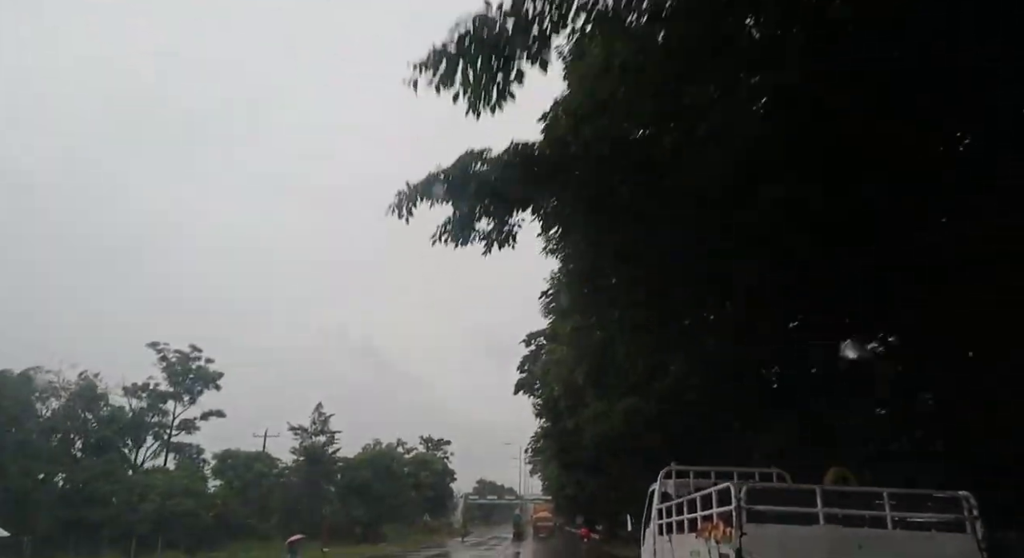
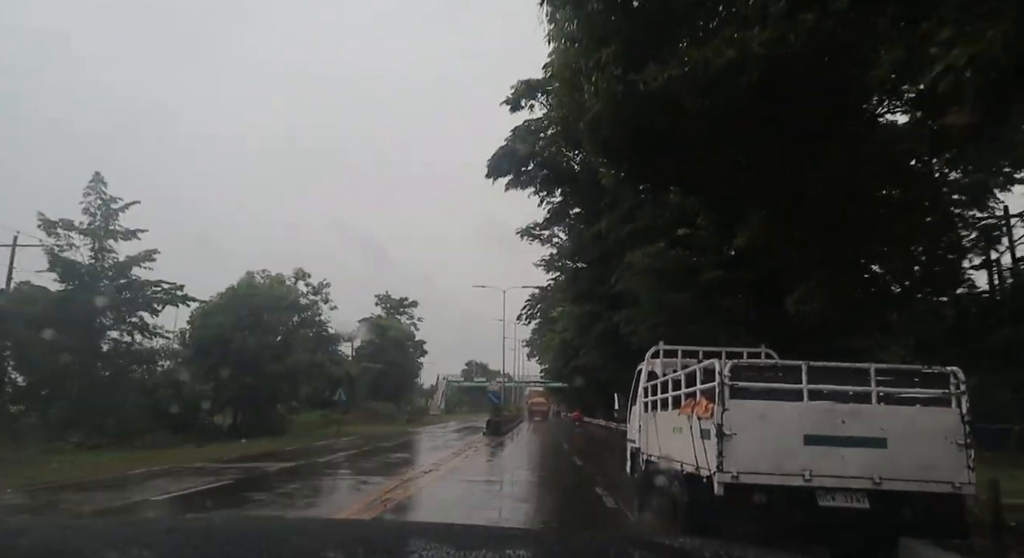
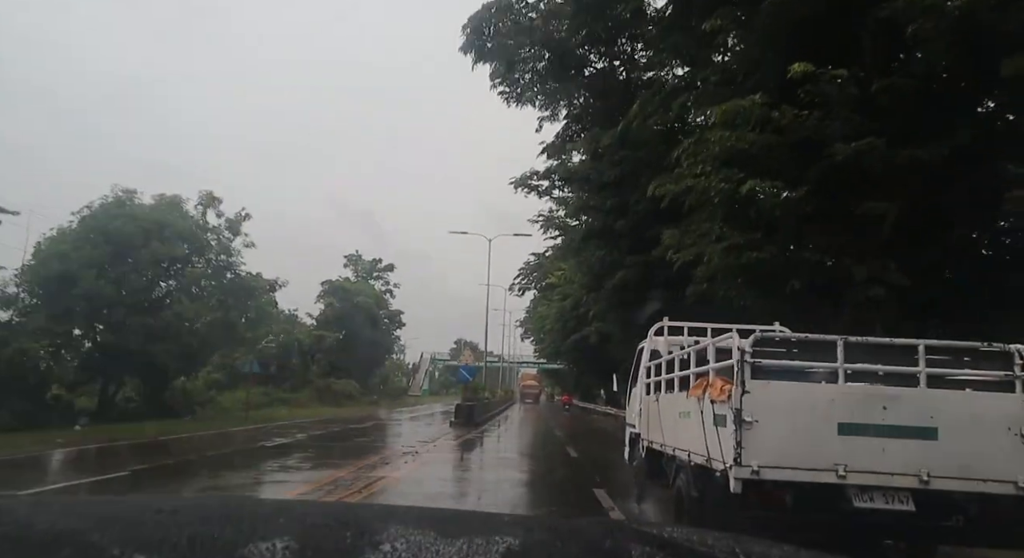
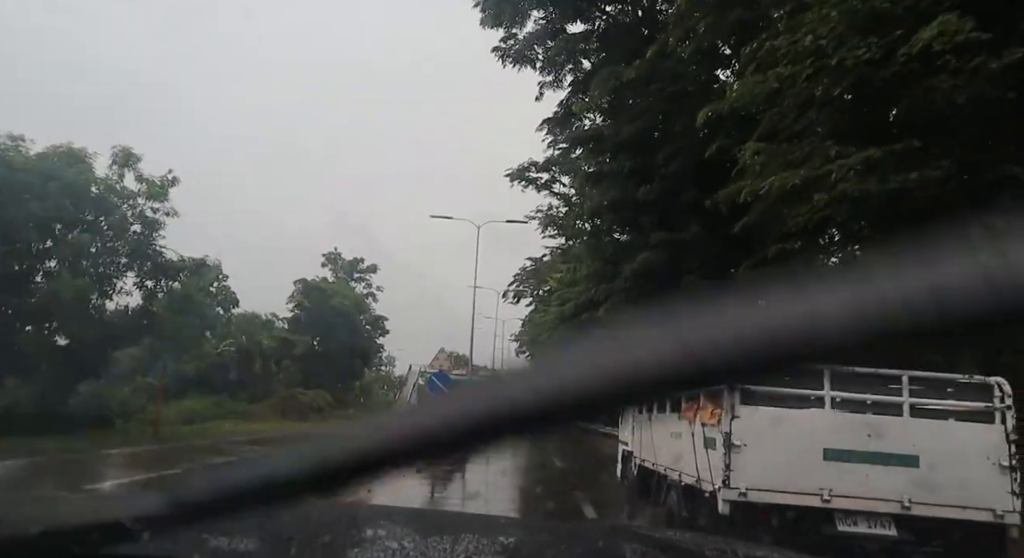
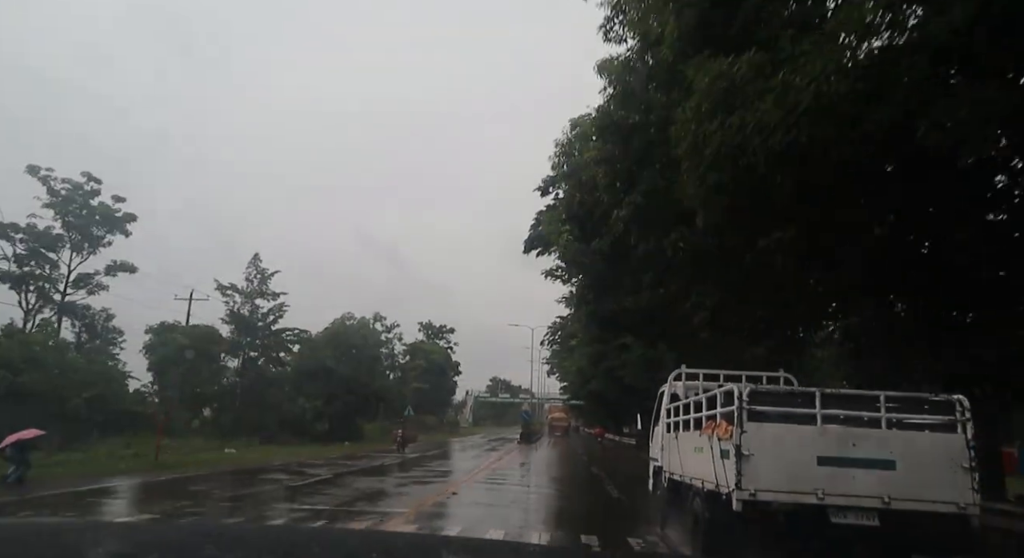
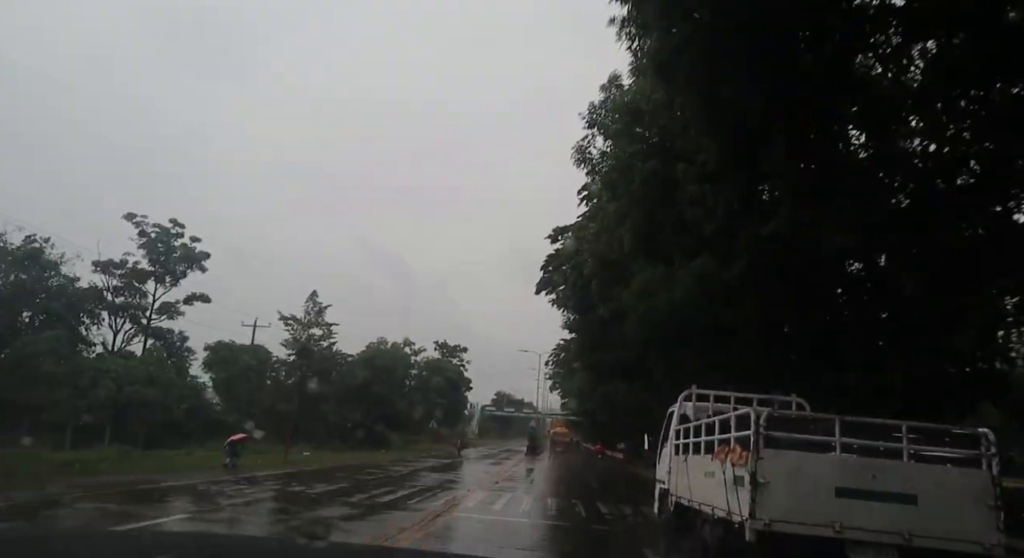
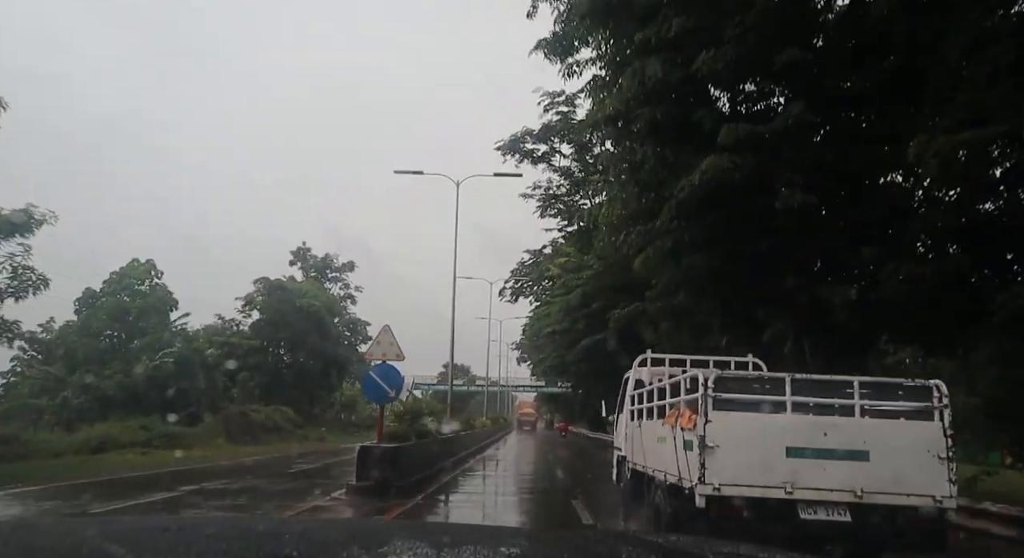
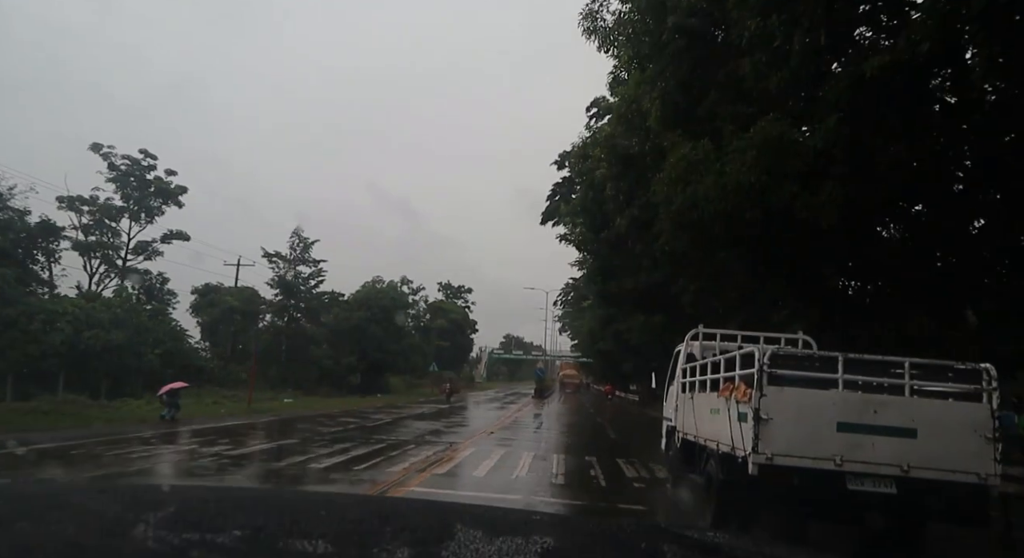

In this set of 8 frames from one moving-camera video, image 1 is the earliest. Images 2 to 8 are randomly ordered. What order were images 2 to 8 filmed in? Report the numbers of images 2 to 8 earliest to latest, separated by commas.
6, 8, 5, 2, 3, 4, 7
